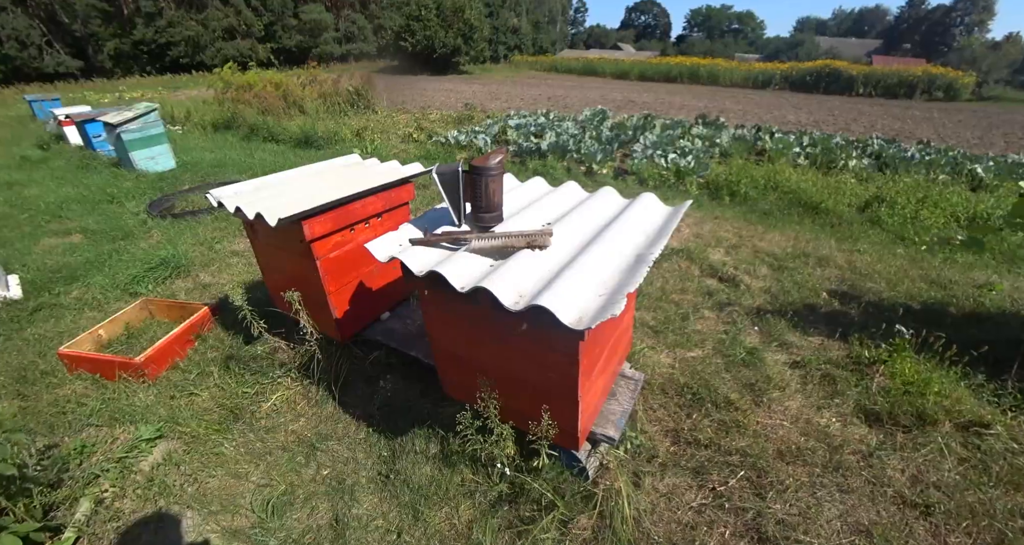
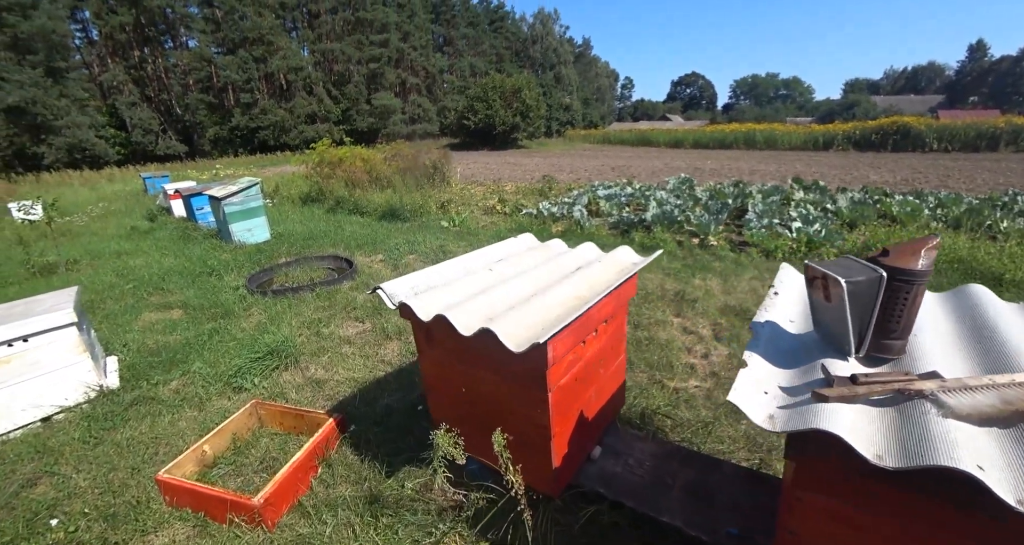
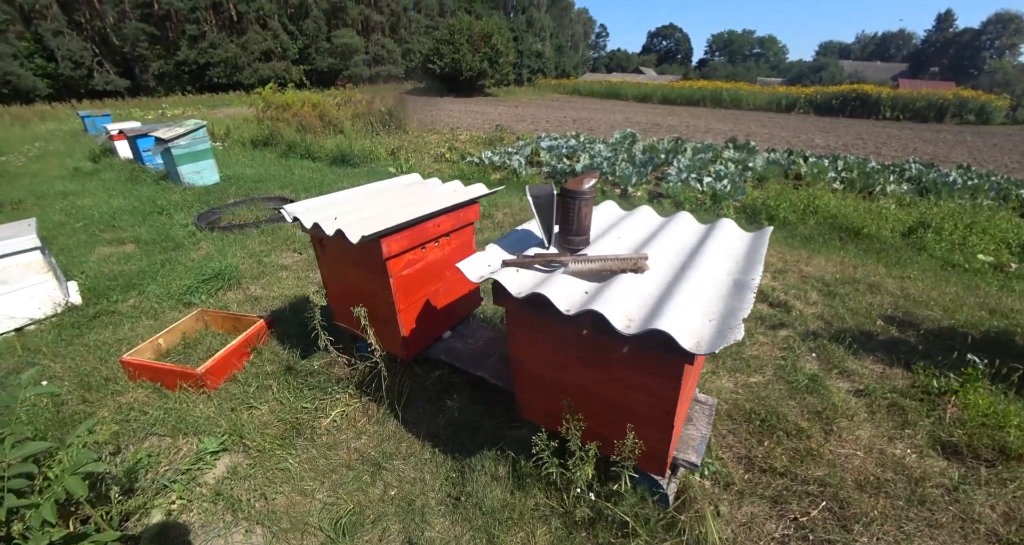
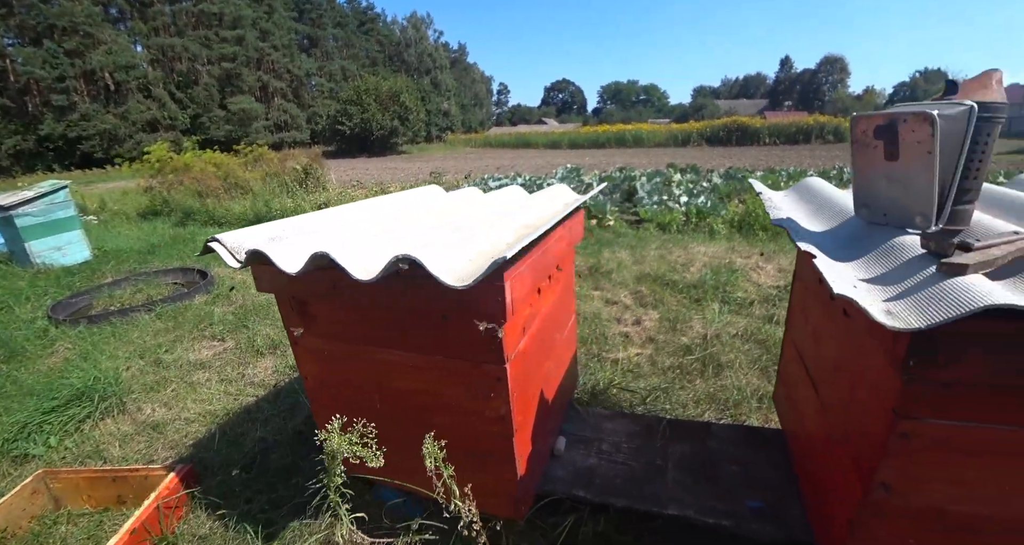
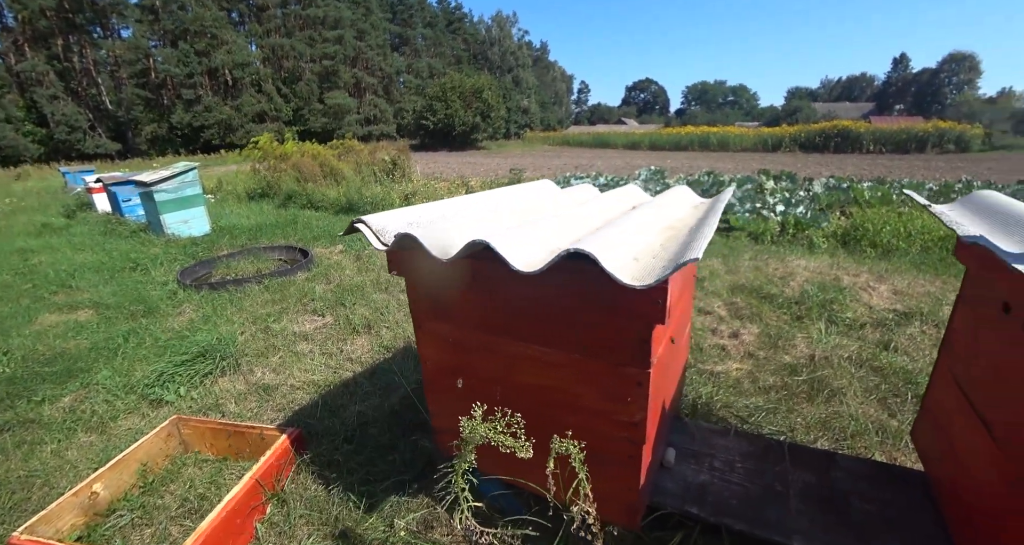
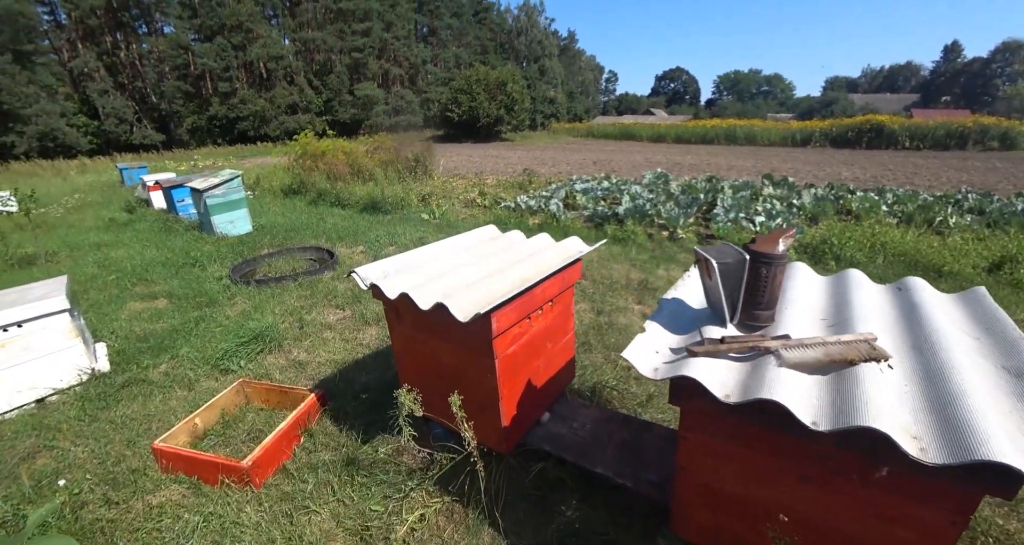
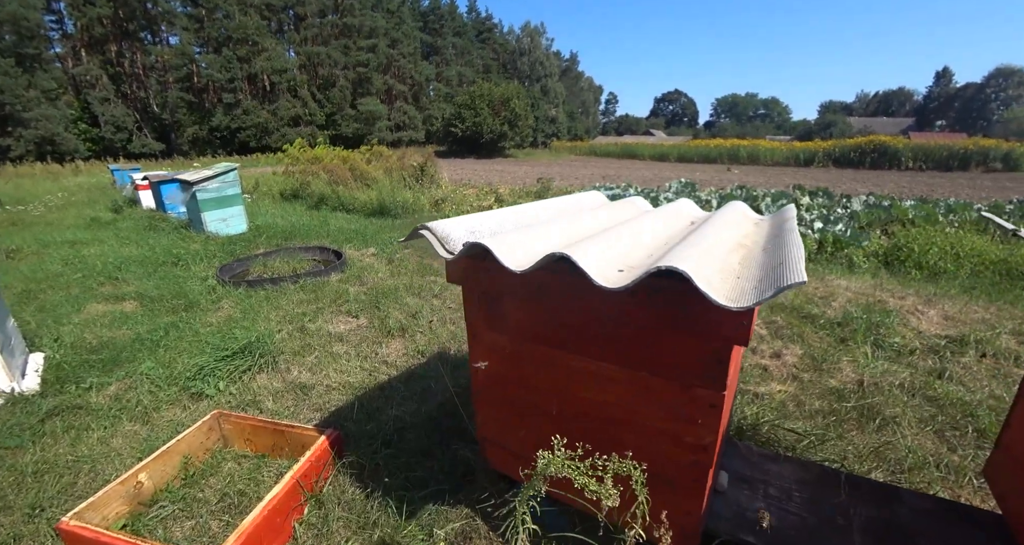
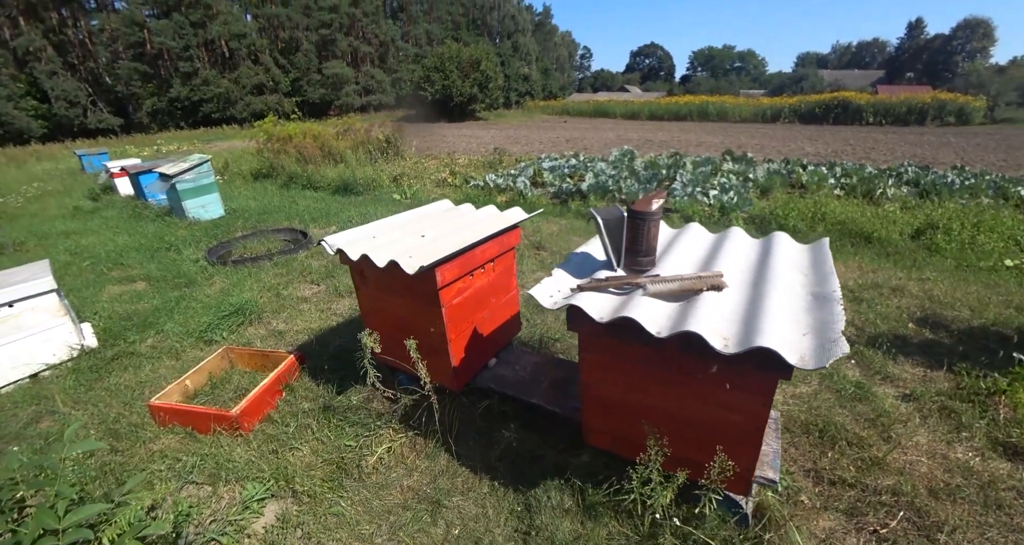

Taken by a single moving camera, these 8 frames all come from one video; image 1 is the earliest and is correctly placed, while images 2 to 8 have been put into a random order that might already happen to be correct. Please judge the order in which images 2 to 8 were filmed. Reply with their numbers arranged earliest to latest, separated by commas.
3, 8, 6, 2, 7, 5, 4
